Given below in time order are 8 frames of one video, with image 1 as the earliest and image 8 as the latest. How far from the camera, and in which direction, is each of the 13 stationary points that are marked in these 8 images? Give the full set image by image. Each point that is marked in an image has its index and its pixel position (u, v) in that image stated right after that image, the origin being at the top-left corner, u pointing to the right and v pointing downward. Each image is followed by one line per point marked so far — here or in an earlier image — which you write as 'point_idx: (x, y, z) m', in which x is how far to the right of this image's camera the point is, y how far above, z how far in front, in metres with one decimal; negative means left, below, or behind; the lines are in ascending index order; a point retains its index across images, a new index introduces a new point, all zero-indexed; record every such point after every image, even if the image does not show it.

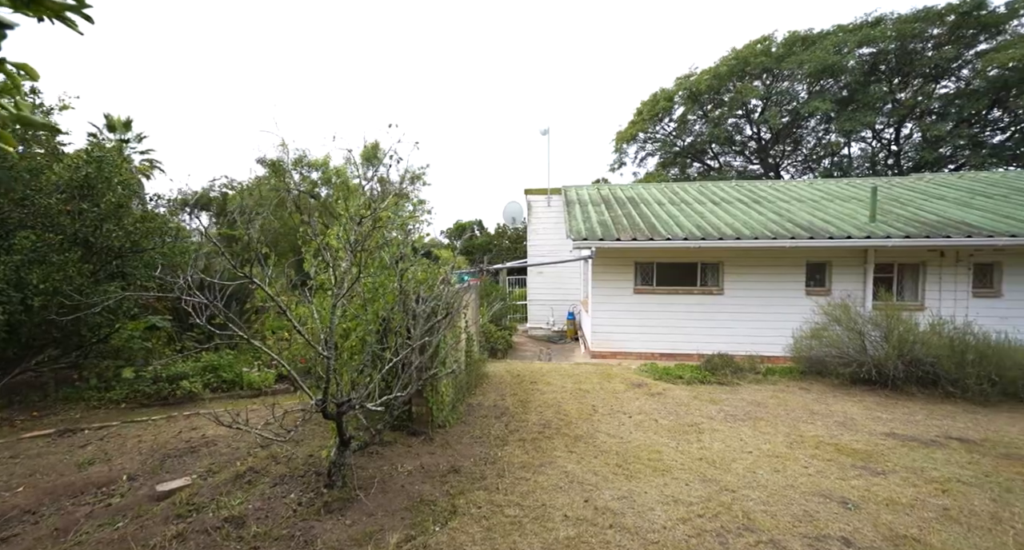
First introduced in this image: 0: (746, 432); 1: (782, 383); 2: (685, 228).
0: (+2.4, -1.6, +5.1) m
1: (+3.8, -1.4, +6.8) m
2: (+3.1, +0.9, +8.7) m
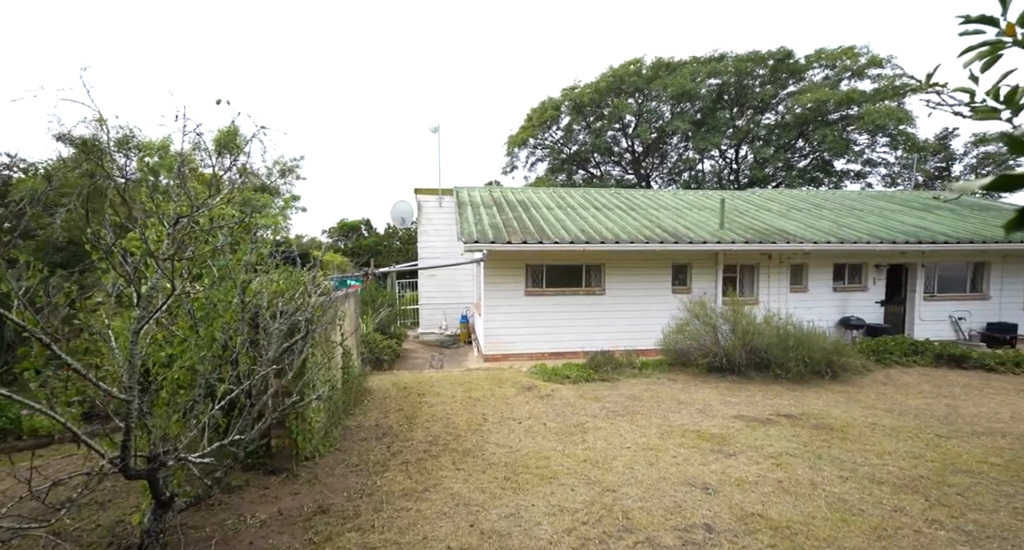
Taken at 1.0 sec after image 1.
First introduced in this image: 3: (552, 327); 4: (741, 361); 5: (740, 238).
0: (+1.2, -1.7, +5.3) m
1: (+2.2, -1.5, +7.3) m
2: (+1.1, +0.8, +9.0) m
3: (+0.7, -1.0, +9.1) m
4: (+3.4, -1.2, +7.1) m
5: (+4.4, +0.8, +9.4) m
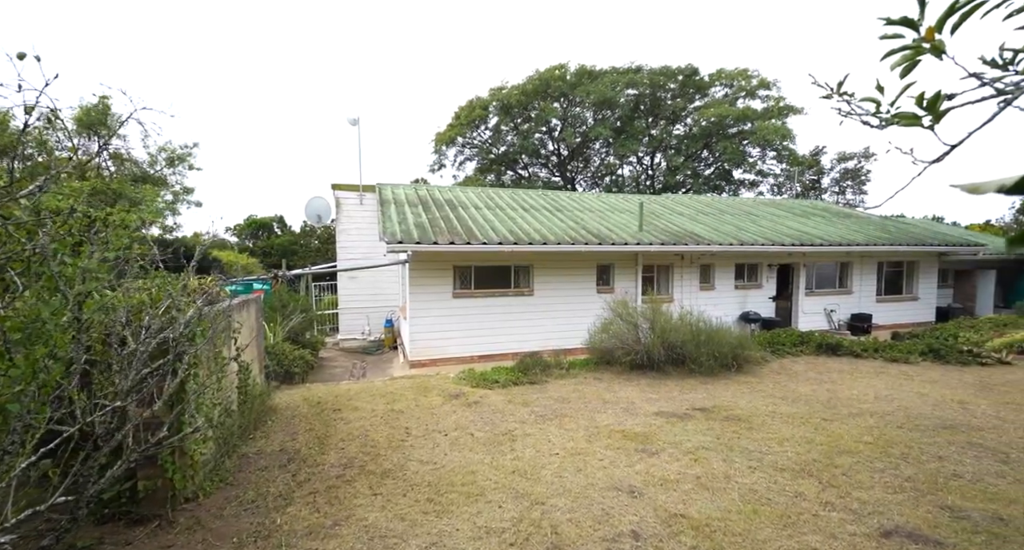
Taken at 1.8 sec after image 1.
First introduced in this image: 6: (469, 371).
0: (+0.4, -1.7, +5.3) m
1: (+1.1, -1.5, +7.4) m
2: (-0.2, +0.8, +8.9) m
3: (-0.6, -1.0, +8.9) m
4: (+2.3, -1.2, +7.4) m
5: (+3.0, +0.7, +9.8) m
6: (-0.7, -1.6, +7.6) m
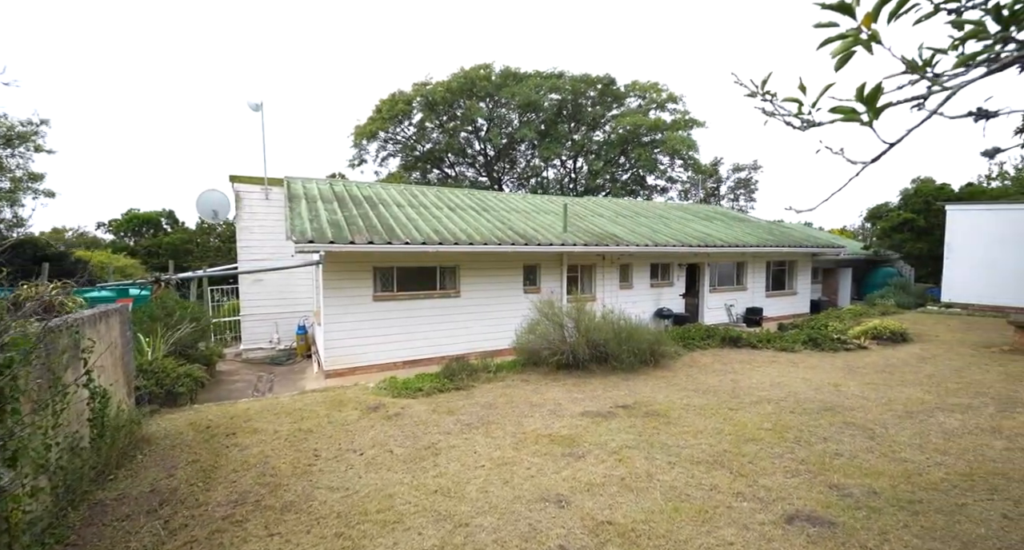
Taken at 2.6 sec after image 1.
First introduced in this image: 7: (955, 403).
0: (-0.4, -1.8, +5.1) m
1: (0.0, -1.6, +7.3) m
2: (-1.6, +0.8, +8.5) m
3: (-1.9, -1.1, +8.5) m
4: (+1.2, -1.3, +7.4) m
5: (+1.5, +0.7, +9.9) m
6: (-1.8, -1.6, +7.2) m
7: (+6.1, -1.7, +6.7) m
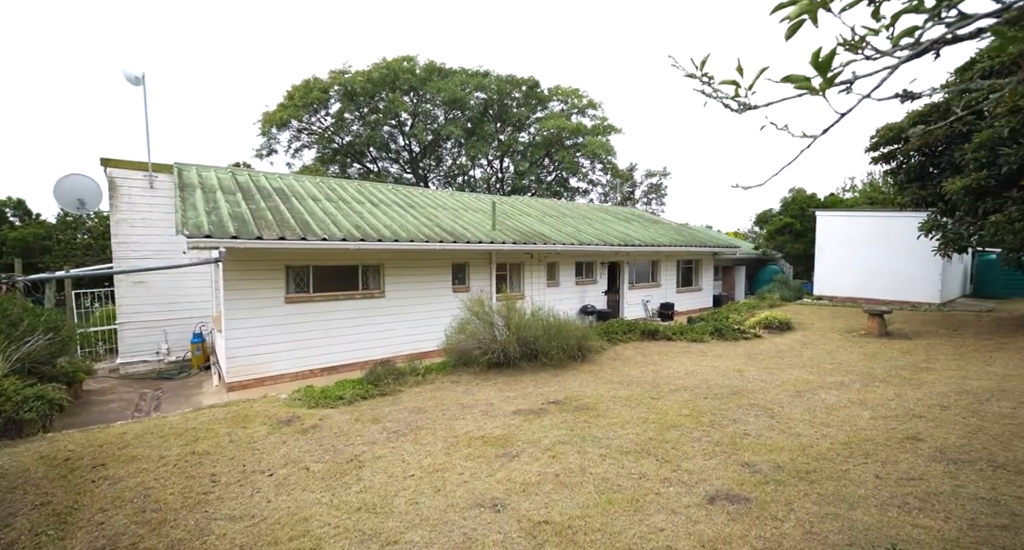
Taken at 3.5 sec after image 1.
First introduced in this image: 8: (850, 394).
0: (-1.0, -1.7, +4.8) m
1: (-1.0, -1.5, +7.0) m
2: (-2.8, +0.8, +8.0) m
3: (-3.1, -1.1, +7.9) m
4: (+0.1, -1.2, +7.3) m
5: (0.0, +0.8, +9.8) m
6: (-2.8, -1.6, +6.6) m
7: (+5.1, -1.6, +7.3) m
8: (+4.7, -1.6, +6.7) m
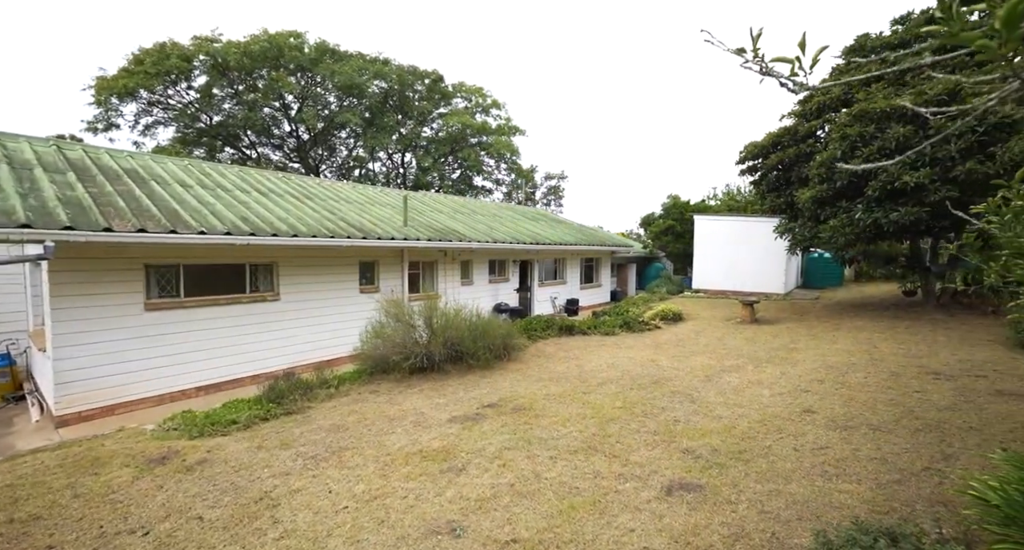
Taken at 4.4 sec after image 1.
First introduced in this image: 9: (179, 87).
0: (-1.5, -1.7, +4.0) m
1: (-2.1, -1.5, +6.2) m
2: (-4.0, +0.8, +6.7) m
3: (-4.3, -1.1, +6.6) m
4: (-1.0, -1.2, +6.8) m
5: (-1.7, +0.8, +9.2) m
6: (-3.7, -1.6, +5.4) m
7: (+3.8, -1.4, +8.0) m
8: (+3.6, -1.5, +7.3) m
9: (-13.4, +7.1, +19.0) m
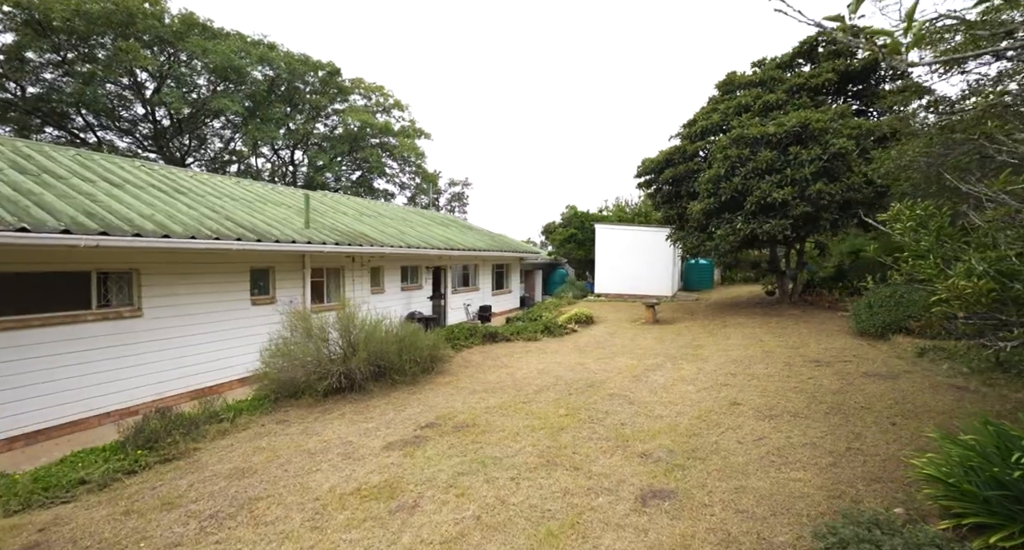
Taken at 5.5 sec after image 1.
0: (-1.7, -1.7, +3.1) m
1: (-2.8, -1.6, +5.1) m
2: (-4.9, +0.7, +5.2) m
3: (-5.1, -1.2, +4.9) m
4: (-1.9, -1.2, +5.9) m
5: (-3.2, +0.6, +8.1) m
6: (-4.2, -1.7, +3.9) m
7: (+2.5, -1.4, +8.2) m
8: (+2.5, -1.5, +7.5) m
9: (-17.0, +6.5, +15.1) m
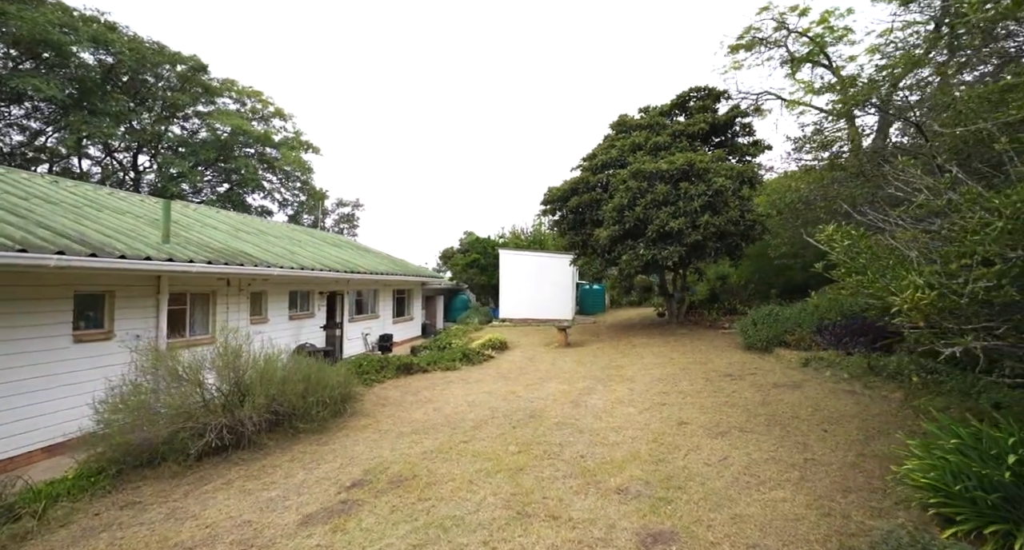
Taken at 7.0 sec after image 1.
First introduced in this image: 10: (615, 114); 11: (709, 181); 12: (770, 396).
0: (-1.6, -1.7, +1.8) m
1: (-3.1, -1.7, +3.4) m
2: (-5.3, +0.5, +3.2) m
3: (-5.3, -1.3, +2.7) m
4: (-2.5, -1.4, +4.5) m
5: (-4.4, +0.3, +6.4) m
6: (-4.2, -1.7, +2.0) m
7: (+1.2, -1.7, +7.8) m
8: (+1.4, -1.8, +7.1) m
9: (-19.5, +5.6, +10.1) m
10: (+3.3, +5.4, +15.7) m
11: (+5.2, +2.6, +12.7) m
12: (+3.9, -1.8, +7.3) m
